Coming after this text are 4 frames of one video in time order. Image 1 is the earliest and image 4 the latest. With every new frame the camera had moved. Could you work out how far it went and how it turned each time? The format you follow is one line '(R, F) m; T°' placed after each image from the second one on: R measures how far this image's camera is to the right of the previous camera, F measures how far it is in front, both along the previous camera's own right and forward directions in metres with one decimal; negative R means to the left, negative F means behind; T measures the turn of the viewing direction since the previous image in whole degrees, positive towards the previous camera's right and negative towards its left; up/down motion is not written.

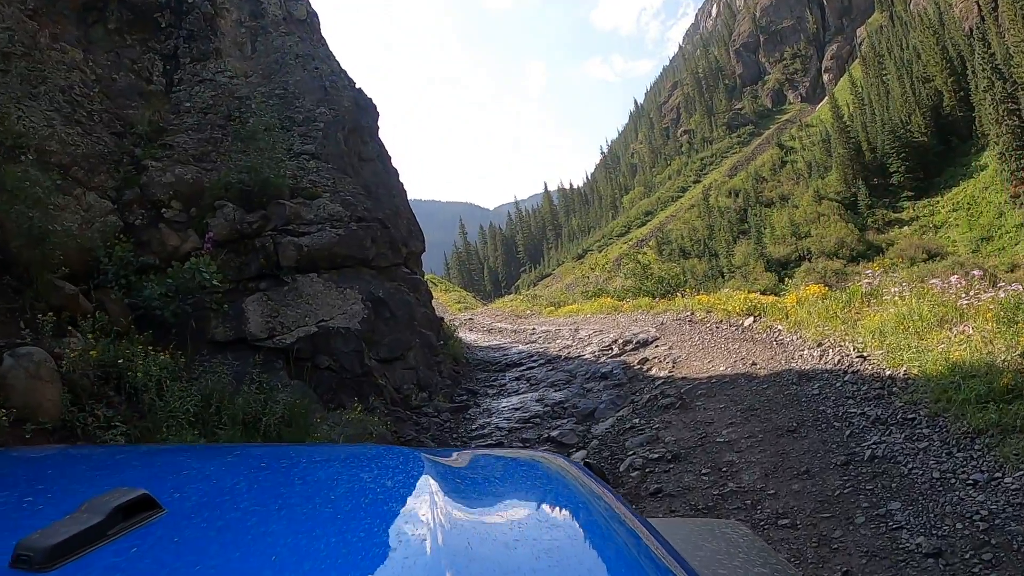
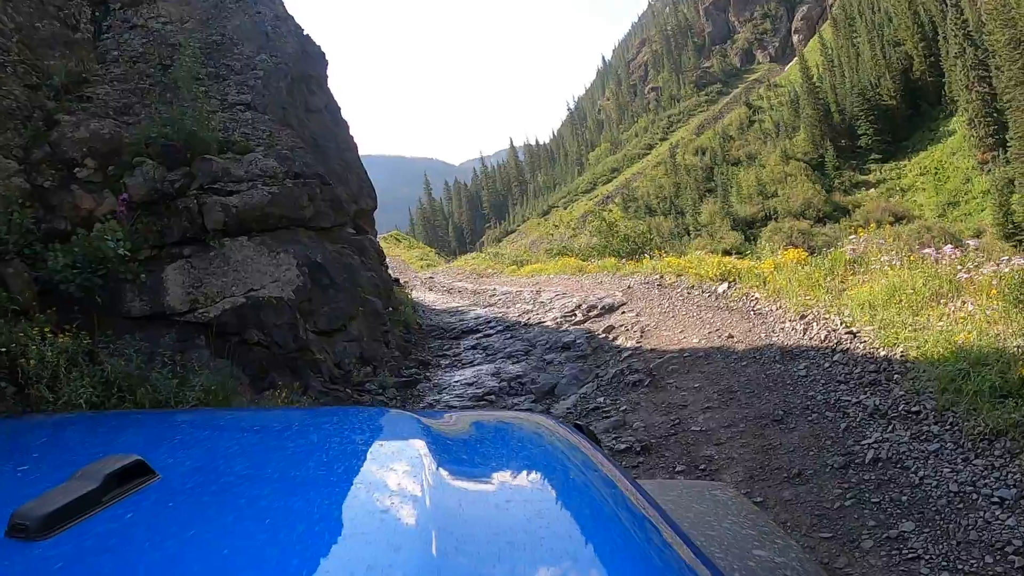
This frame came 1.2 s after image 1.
(+0.2, +0.7) m; +3°
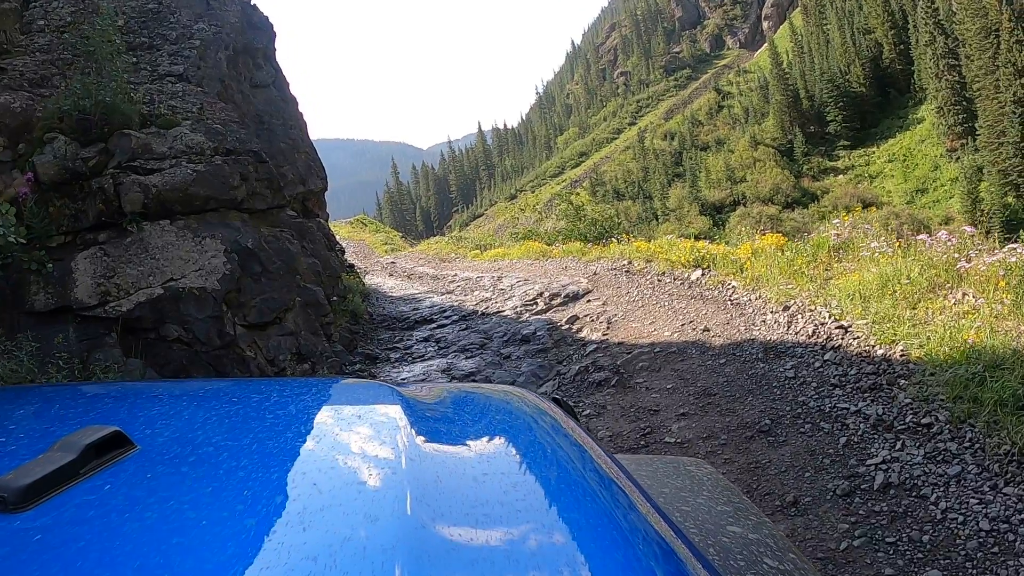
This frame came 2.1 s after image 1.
(+0.2, +0.6) m; +3°
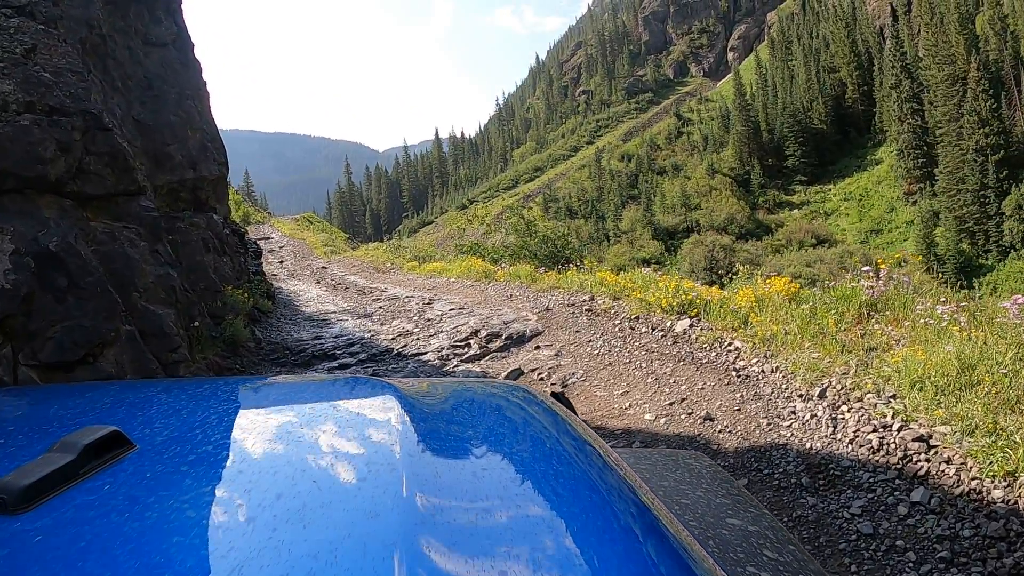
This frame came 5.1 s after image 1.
(+0.2, +1.6) m; +5°
